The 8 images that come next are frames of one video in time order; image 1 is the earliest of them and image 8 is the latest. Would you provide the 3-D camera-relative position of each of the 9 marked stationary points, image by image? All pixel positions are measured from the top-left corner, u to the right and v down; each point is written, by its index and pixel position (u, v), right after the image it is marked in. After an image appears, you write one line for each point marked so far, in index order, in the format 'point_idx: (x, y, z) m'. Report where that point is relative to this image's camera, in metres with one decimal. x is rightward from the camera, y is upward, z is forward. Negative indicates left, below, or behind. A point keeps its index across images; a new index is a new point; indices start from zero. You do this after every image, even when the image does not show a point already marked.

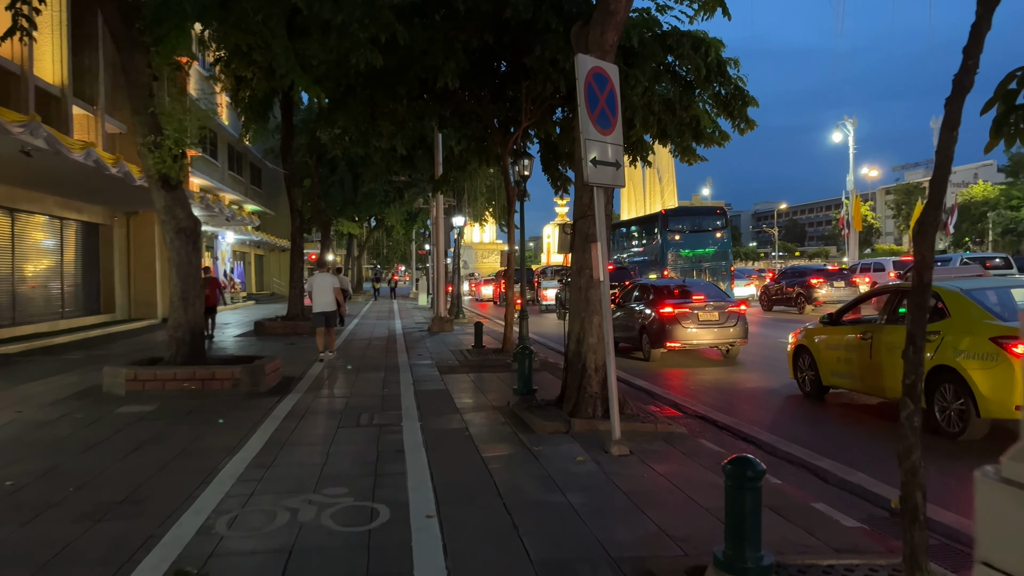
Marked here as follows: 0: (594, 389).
0: (+0.7, -0.9, +7.2) m
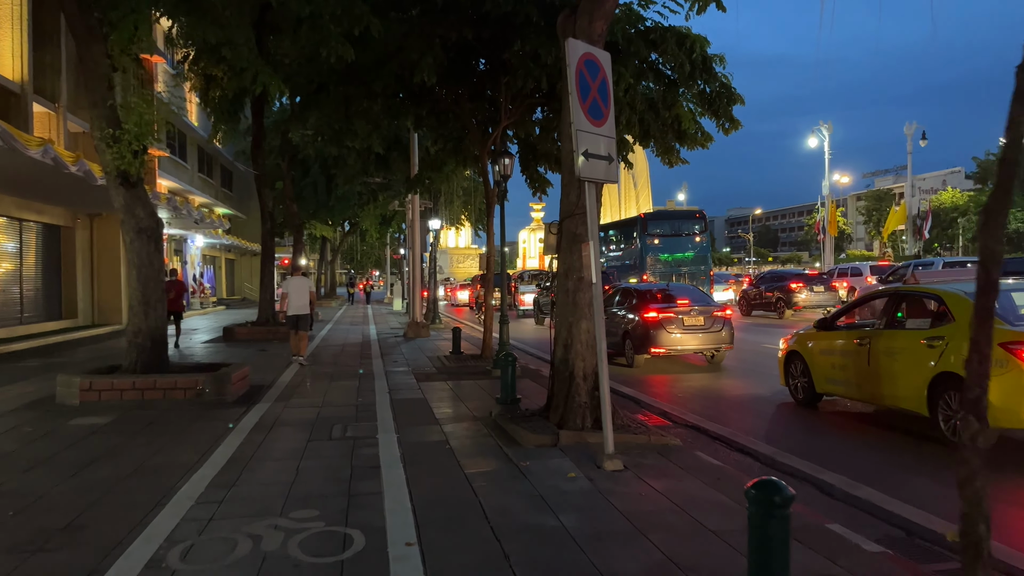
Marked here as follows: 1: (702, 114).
0: (+0.6, -0.9, +6.7) m
1: (+3.1, +2.8, +12.7) m
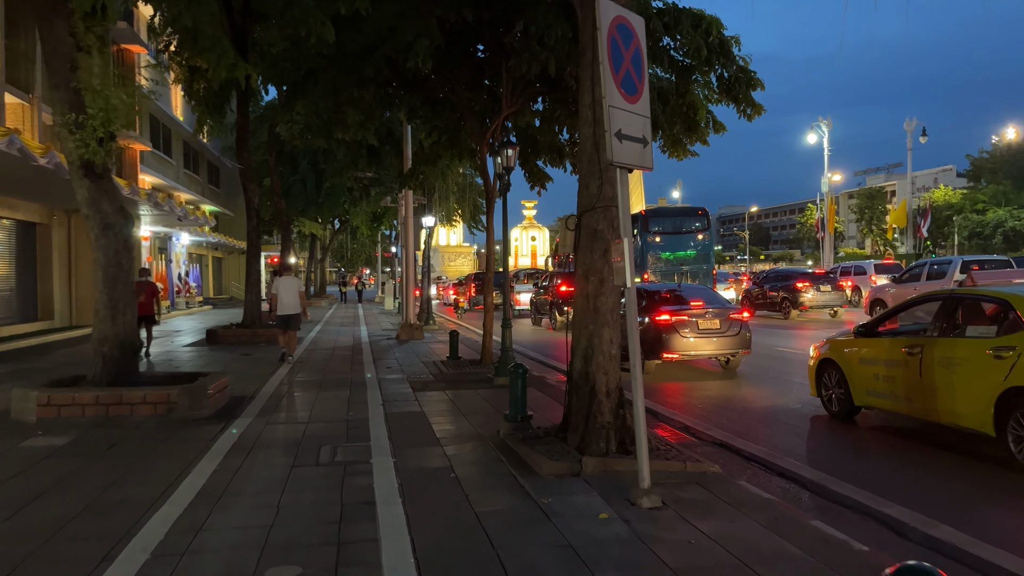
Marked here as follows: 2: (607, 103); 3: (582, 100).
0: (+0.7, -1.0, +5.9) m
1: (+3.1, +2.8, +11.9) m
2: (+0.5, +1.1, +4.6) m
3: (+0.5, +1.5, +6.4) m
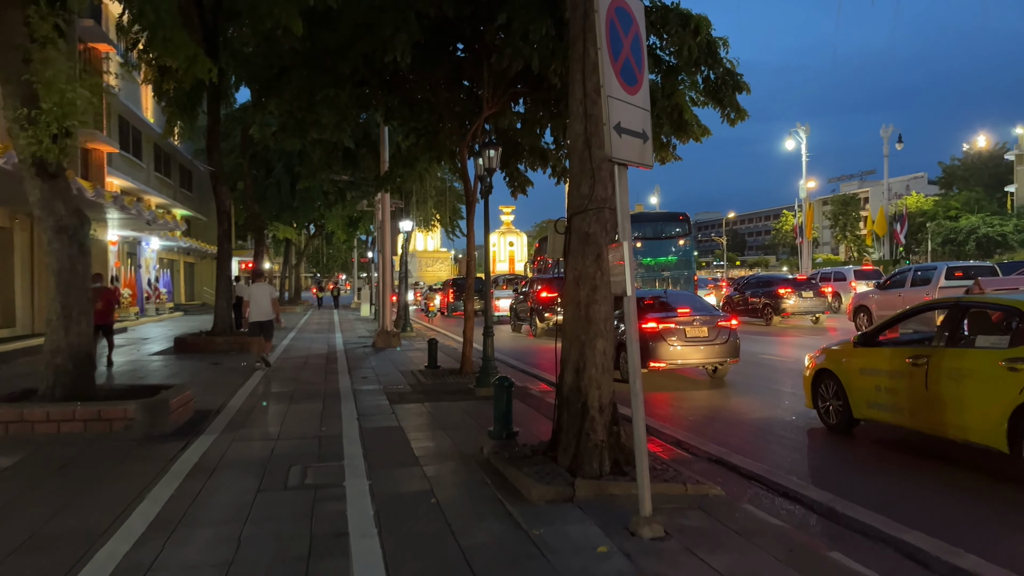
0: (+0.6, -1.0, +5.5) m
1: (+2.8, +2.7, +11.6) m
2: (+0.5, +1.0, +4.1) m
3: (+0.4, +1.4, +6.0) m
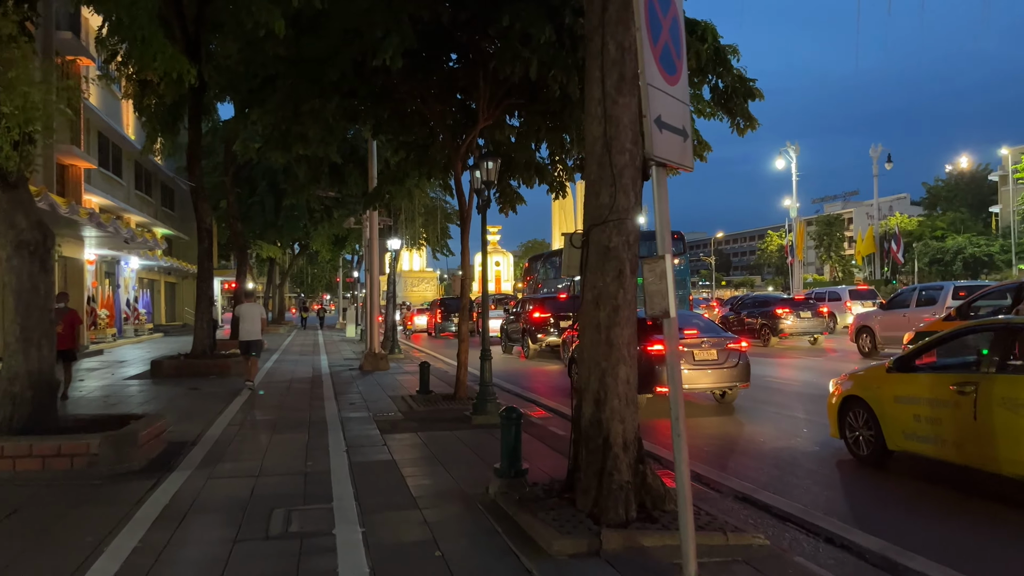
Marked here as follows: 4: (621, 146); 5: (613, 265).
0: (+0.7, -1.1, +4.8) m
1: (+2.8, +2.4, +11.1) m
2: (+0.6, +0.9, +3.6) m
3: (+0.5, +1.3, +5.4) m
4: (+0.7, +0.9, +5.2) m
5: (+0.6, +0.2, +5.1) m
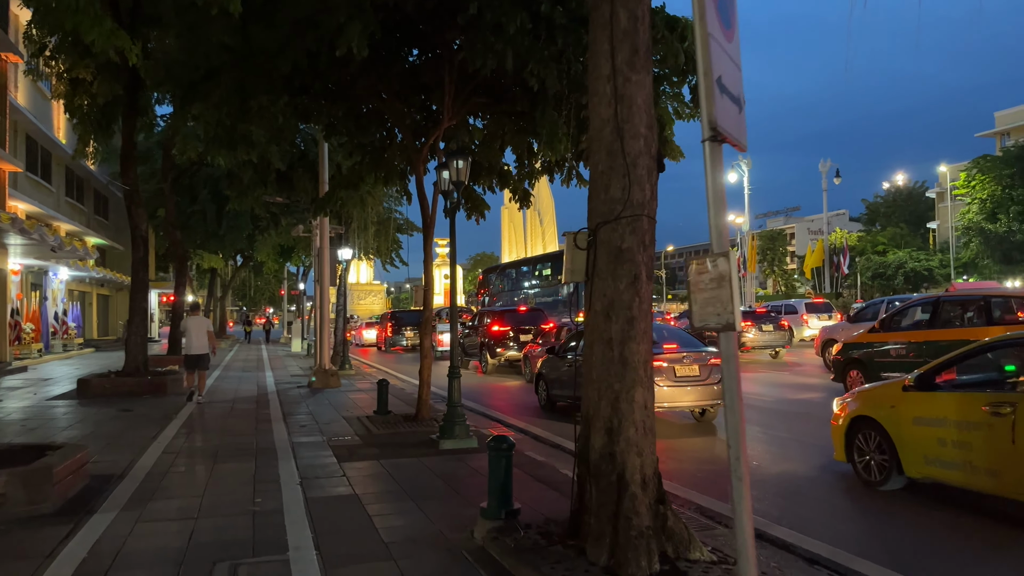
0: (+0.7, -1.2, +4.1) m
1: (+2.4, +2.3, +10.5) m
2: (+0.7, +0.9, +2.8) m
3: (+0.5, +1.3, +4.6) m
4: (+0.7, +0.9, +4.4) m
5: (+0.6, +0.1, +4.3) m
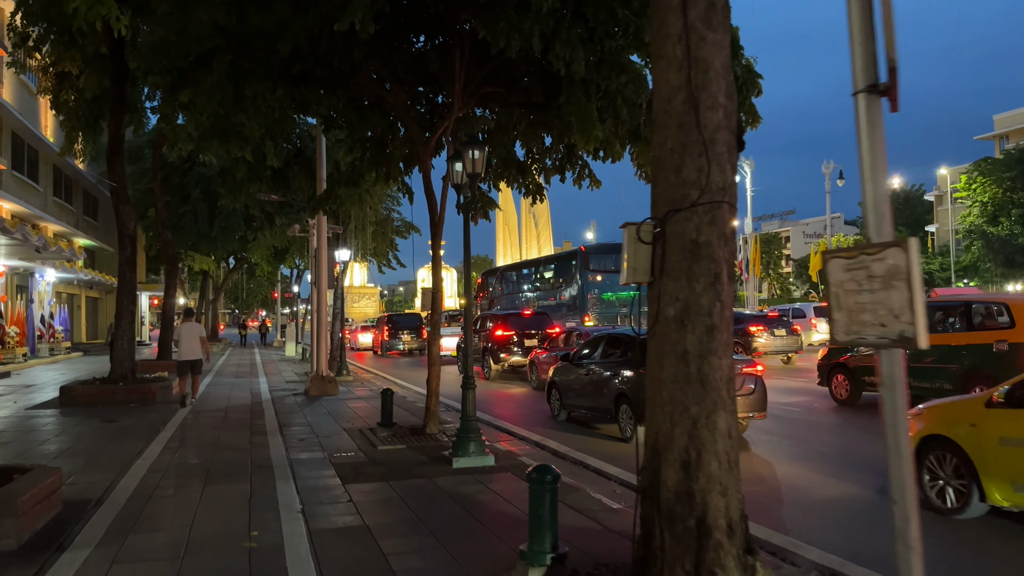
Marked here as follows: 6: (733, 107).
0: (+0.9, -1.2, +3.3) m
1: (+2.6, +2.2, +9.7) m
2: (+0.9, +0.9, +2.0) m
3: (+0.7, +1.3, +3.9) m
4: (+0.9, +0.9, +3.7) m
5: (+0.9, +0.1, +3.6) m
6: (+1.0, +0.9, +3.7) m
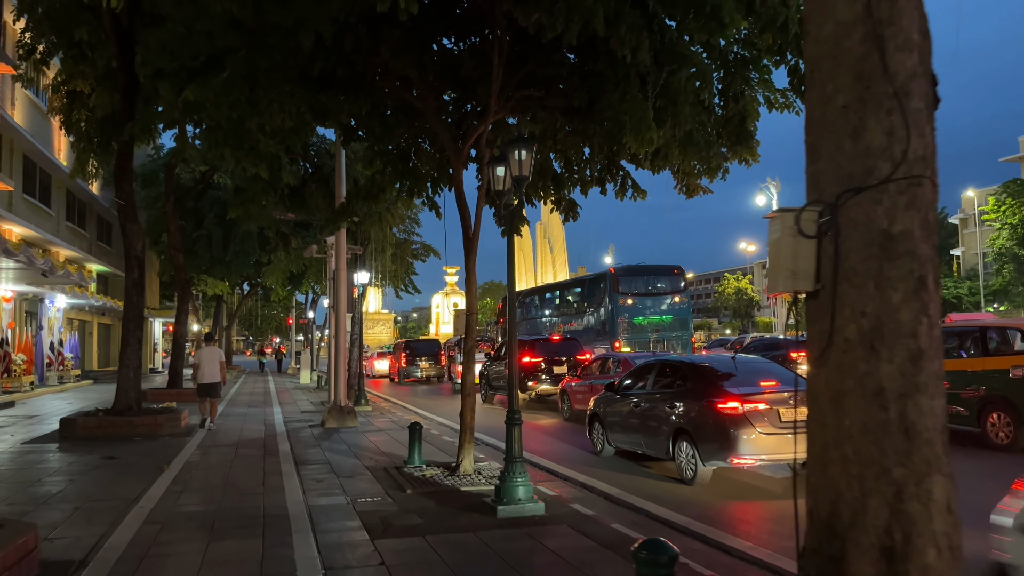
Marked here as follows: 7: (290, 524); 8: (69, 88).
0: (+1.3, -1.2, +2.2) m
1: (+3.0, +2.0, +8.7) m
2: (+1.3, +0.9, +1.0) m
3: (+1.1, +1.2, +2.9) m
4: (+1.3, +0.8, +2.6) m
5: (+1.2, +0.1, +2.5) m
6: (+1.4, +0.8, +2.7) m
7: (-1.8, -1.9, +6.5) m
8: (-9.2, +4.2, +16.3) m
